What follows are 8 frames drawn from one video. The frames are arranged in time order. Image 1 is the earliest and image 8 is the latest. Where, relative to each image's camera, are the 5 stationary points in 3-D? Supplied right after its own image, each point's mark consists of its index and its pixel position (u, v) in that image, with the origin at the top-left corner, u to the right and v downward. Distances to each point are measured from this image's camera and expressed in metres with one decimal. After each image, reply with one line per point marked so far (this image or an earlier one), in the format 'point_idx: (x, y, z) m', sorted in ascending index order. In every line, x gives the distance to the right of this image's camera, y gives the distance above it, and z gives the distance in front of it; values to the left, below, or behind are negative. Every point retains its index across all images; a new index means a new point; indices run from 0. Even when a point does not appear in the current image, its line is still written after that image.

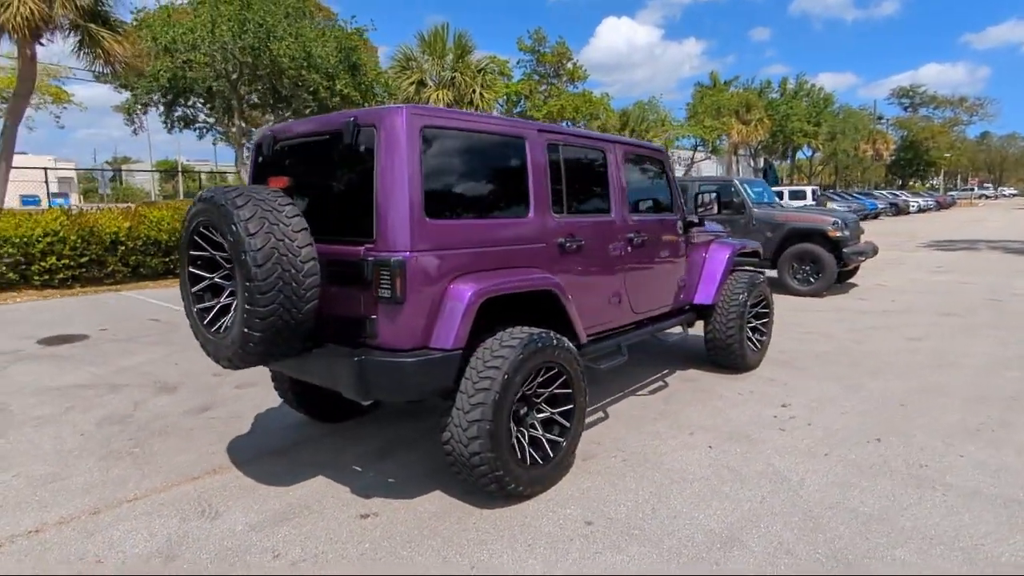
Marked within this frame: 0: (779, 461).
0: (+1.8, -1.1, +4.0) m
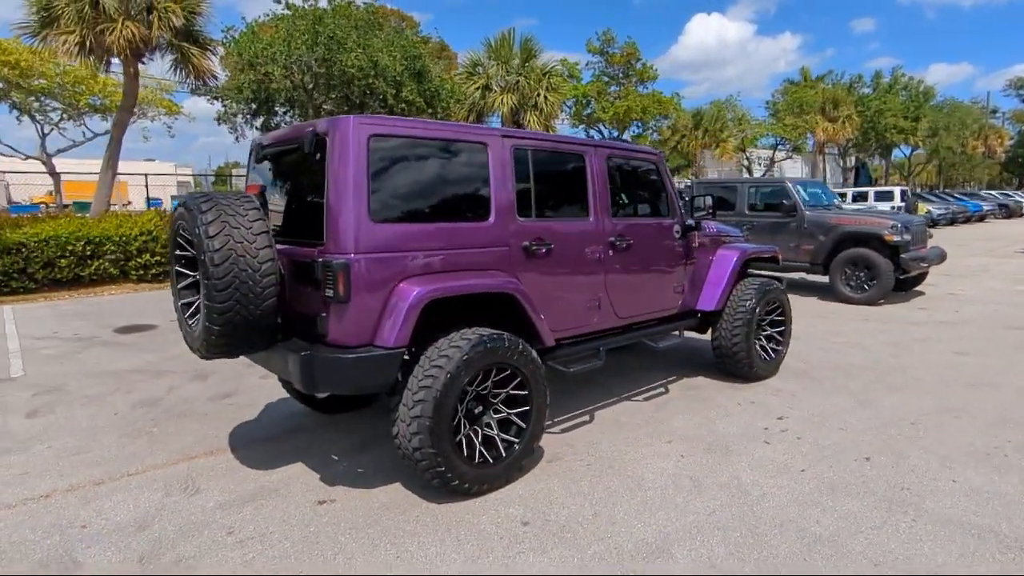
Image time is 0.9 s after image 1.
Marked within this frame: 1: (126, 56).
0: (+1.5, -1.2, +3.9) m
1: (-9.8, +5.9, +15.4) m
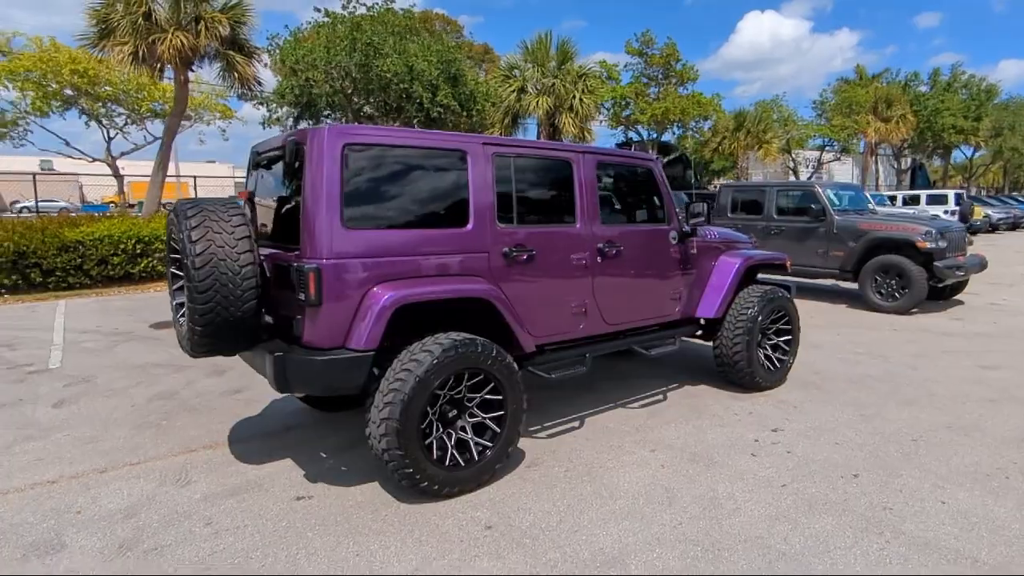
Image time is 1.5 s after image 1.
0: (+1.3, -1.2, +3.8) m
1: (-9.0, +6.0, +16.2) m
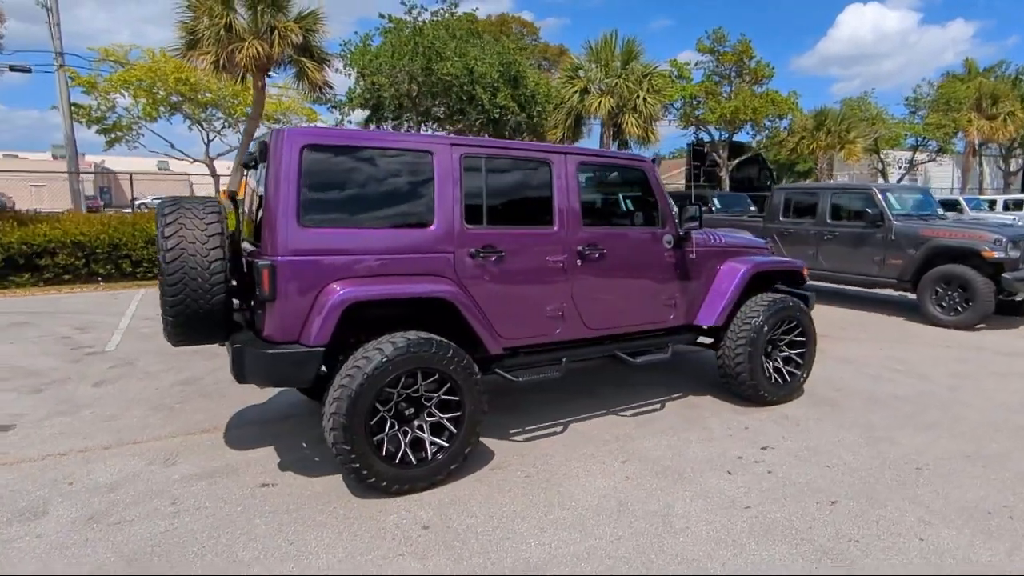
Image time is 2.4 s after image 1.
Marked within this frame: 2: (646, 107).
0: (+1.0, -1.3, +3.6) m
1: (-7.4, +6.2, +17.2) m
2: (+4.4, +5.9, +19.8) m
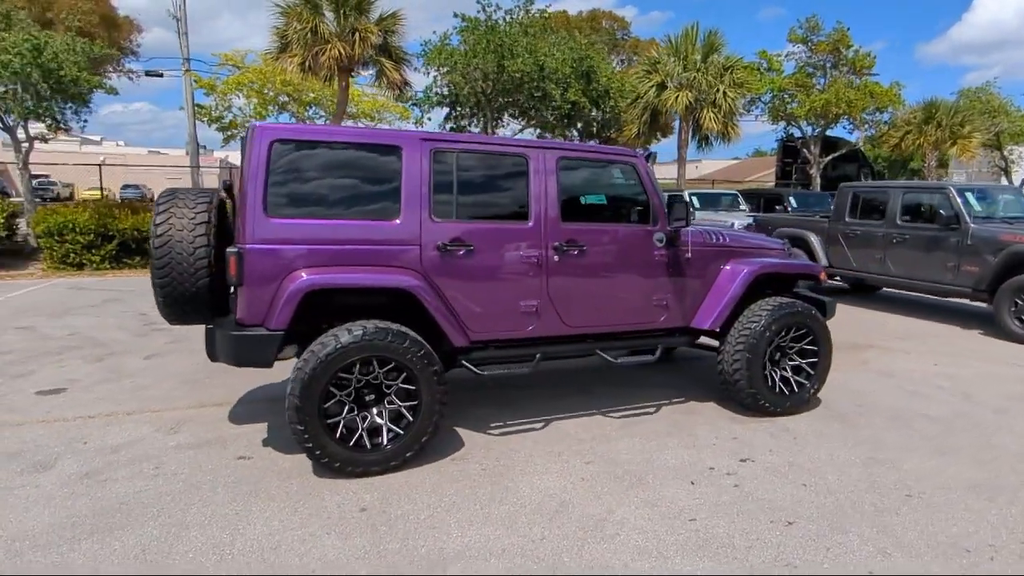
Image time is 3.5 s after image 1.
0: (+0.7, -1.3, +3.5) m
1: (-5.3, +6.5, +18.2) m
2: (+6.7, +5.9, +18.9) m
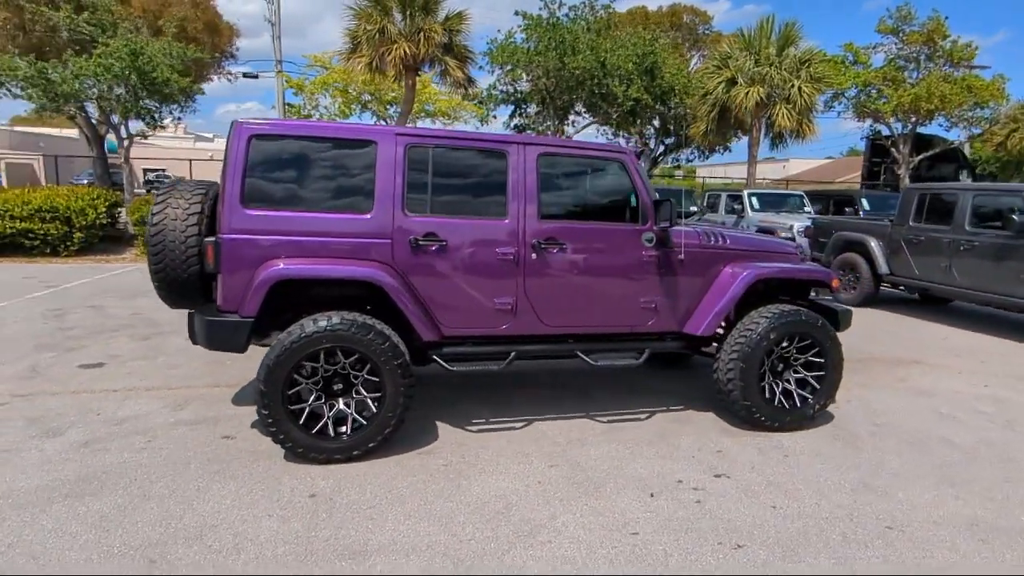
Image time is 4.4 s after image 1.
0: (+0.3, -1.3, +3.4) m
1: (-3.4, +6.7, +18.7) m
2: (+8.5, +5.6, +17.8) m
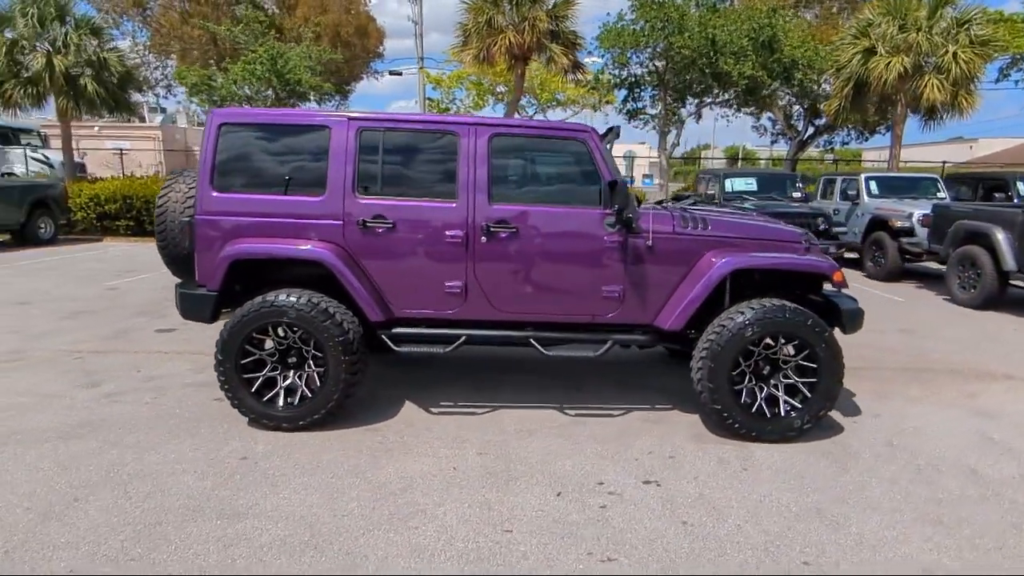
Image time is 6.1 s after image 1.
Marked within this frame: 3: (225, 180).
0: (-0.3, -1.2, +3.3) m
1: (-0.1, +7.1, +18.9) m
2: (+11.3, +5.7, +15.3) m
3: (-2.0, +0.8, +4.3) m
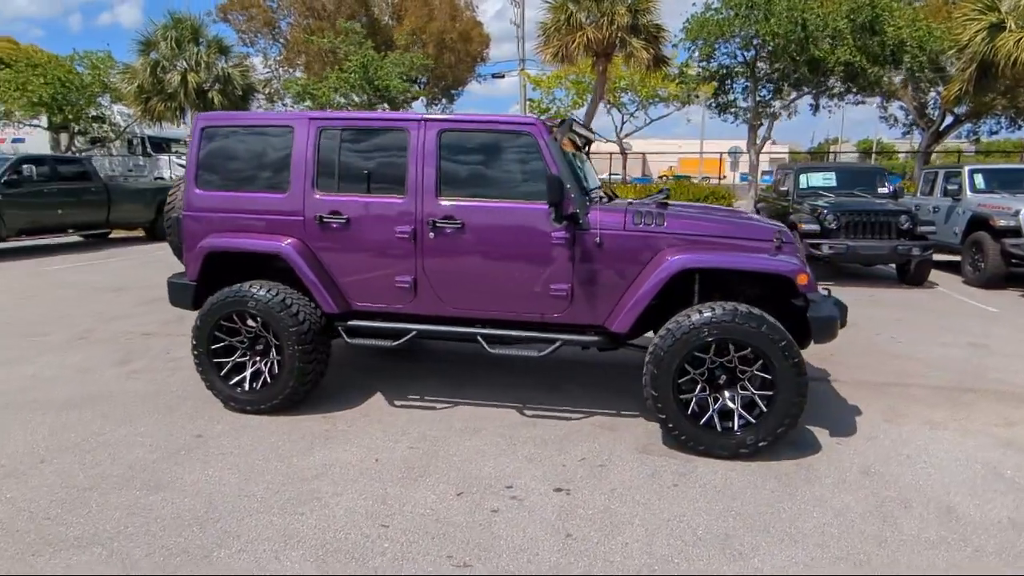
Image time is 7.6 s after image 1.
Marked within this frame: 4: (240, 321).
0: (-0.9, -1.1, +3.3) m
1: (+2.3, +7.1, +18.6) m
2: (+12.9, +5.4, +13.0) m
3: (-2.3, +0.8, +4.6) m
4: (-2.0, -0.2, +4.5) m
